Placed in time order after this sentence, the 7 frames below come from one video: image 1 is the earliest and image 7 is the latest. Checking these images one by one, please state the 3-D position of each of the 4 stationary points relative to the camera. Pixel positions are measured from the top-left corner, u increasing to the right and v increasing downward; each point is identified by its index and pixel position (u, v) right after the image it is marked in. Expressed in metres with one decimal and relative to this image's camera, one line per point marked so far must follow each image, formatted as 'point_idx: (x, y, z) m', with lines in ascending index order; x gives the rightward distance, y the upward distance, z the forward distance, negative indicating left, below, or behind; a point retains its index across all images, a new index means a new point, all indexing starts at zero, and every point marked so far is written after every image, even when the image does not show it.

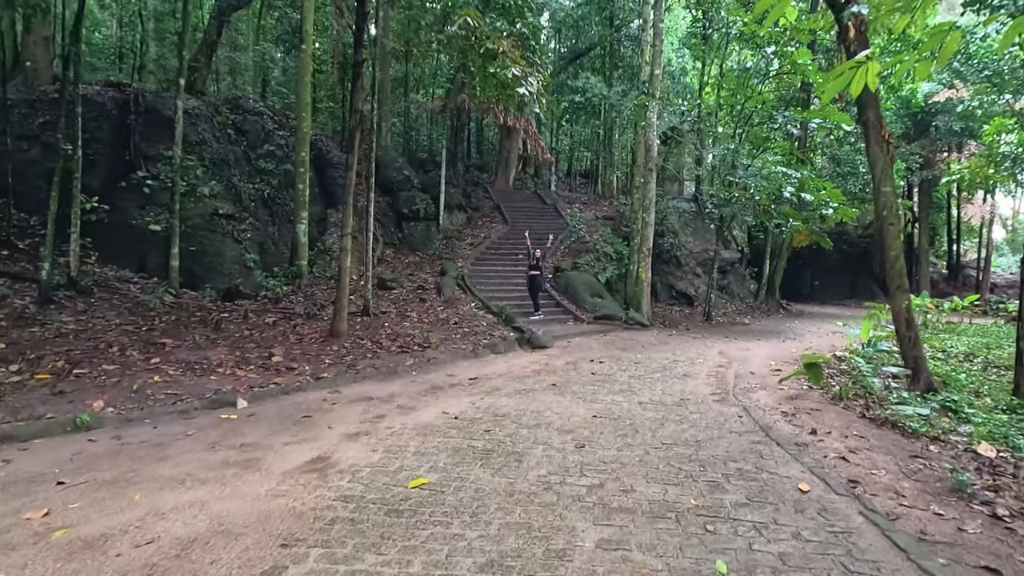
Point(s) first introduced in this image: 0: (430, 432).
0: (-0.7, -1.3, +4.8) m
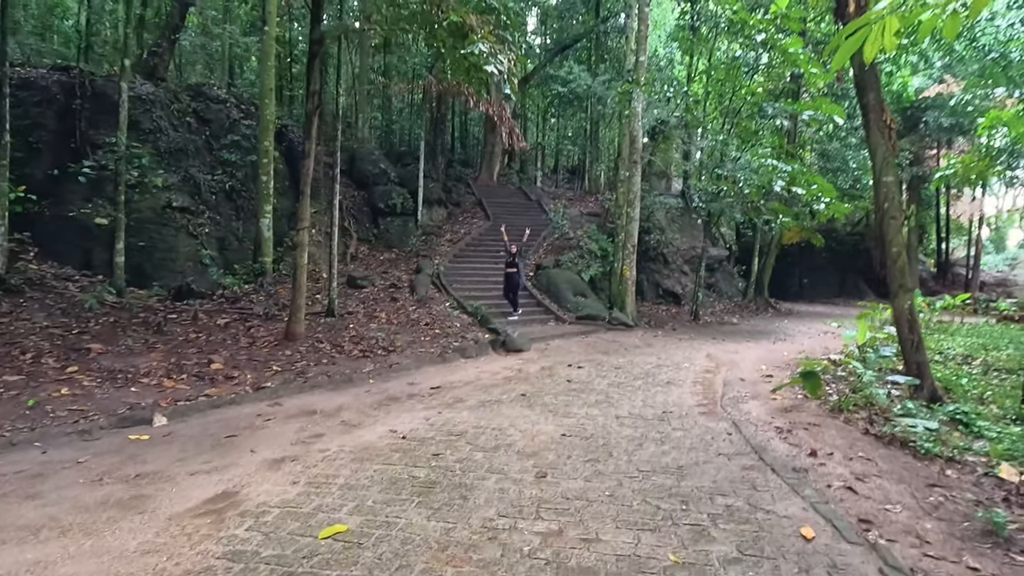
0: (-1.1, -1.3, +4.1) m
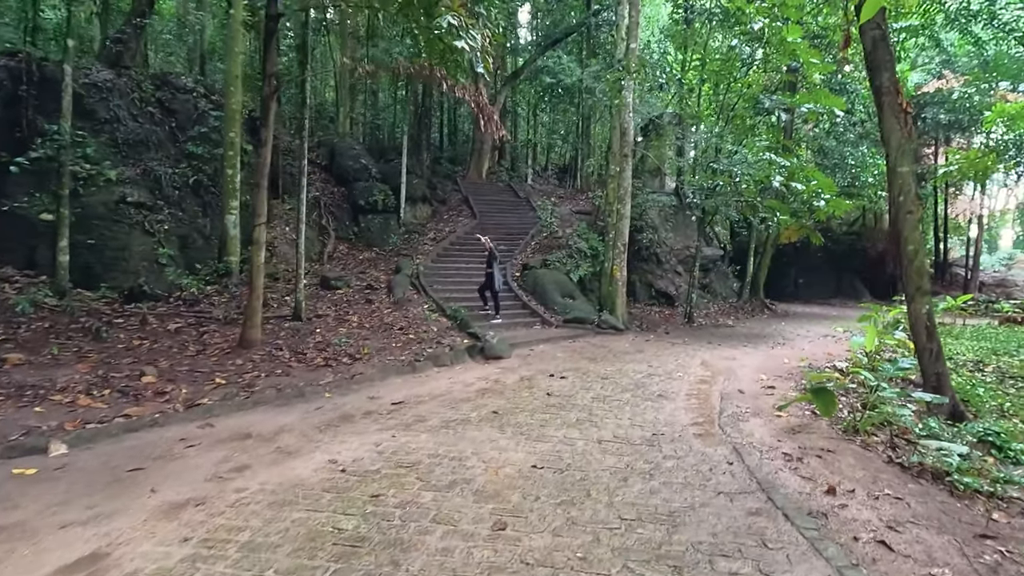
0: (-1.4, -1.3, +3.3) m
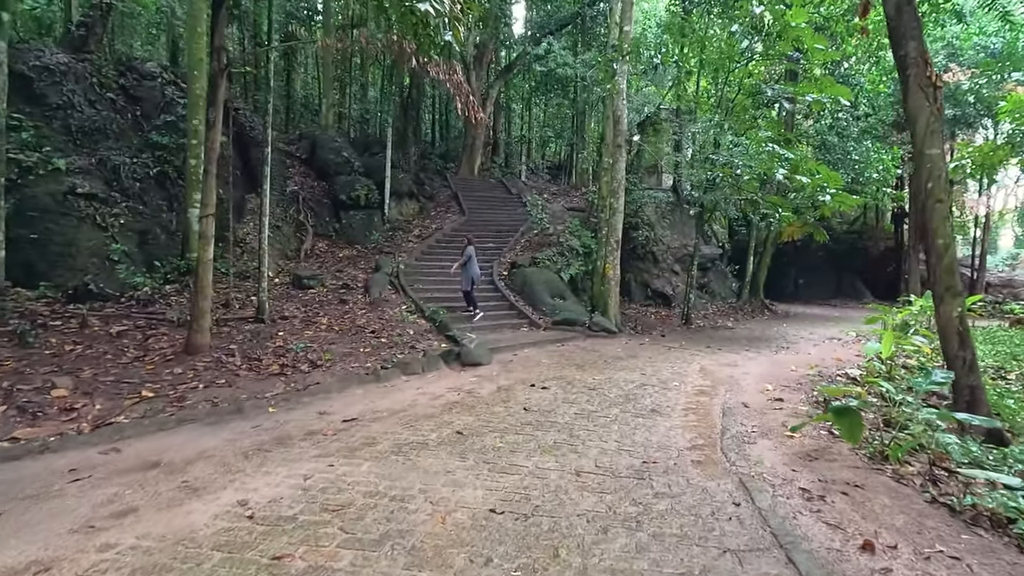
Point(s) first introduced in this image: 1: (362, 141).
0: (-1.6, -1.3, +2.6) m
1: (-5.0, +4.9, +17.9) m
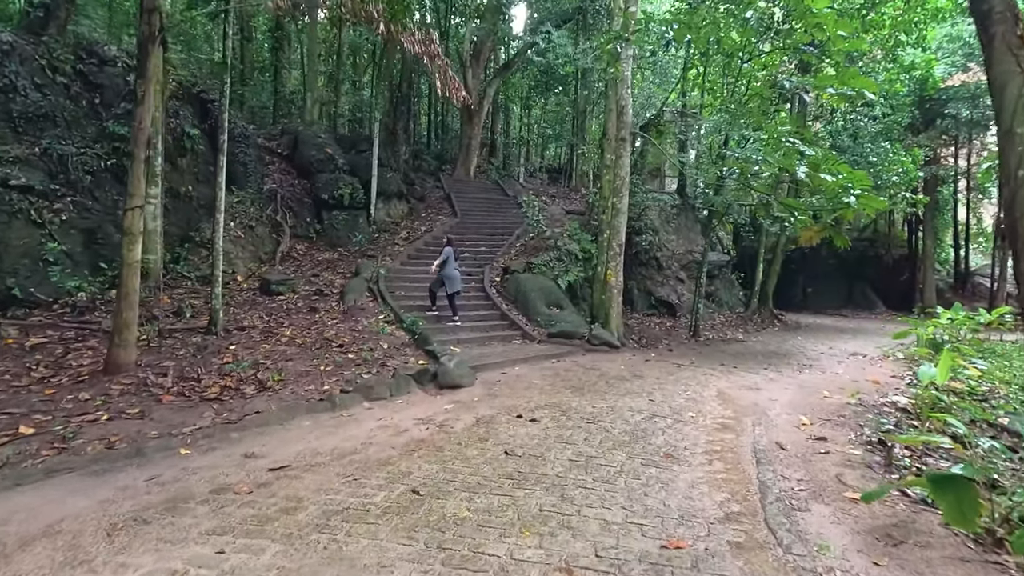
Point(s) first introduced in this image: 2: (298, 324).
0: (-1.8, -1.4, +1.4) m
1: (-5.1, +4.7, +16.9) m
2: (-3.4, -0.6, +8.6) m
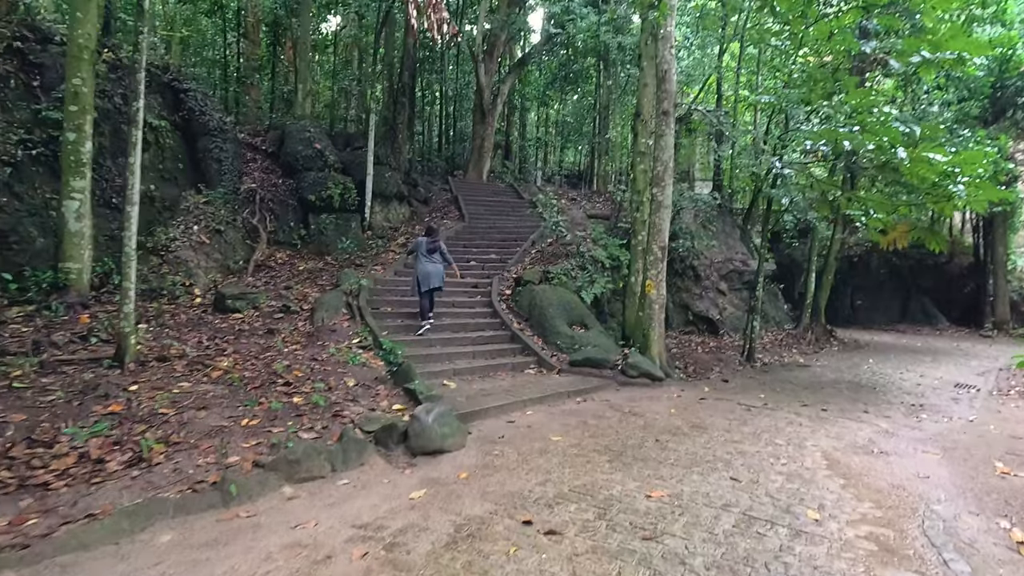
0: (-1.9, -1.4, -0.7) m
1: (-4.7, +4.3, +15.0) m
2: (-3.3, -0.8, +6.6) m
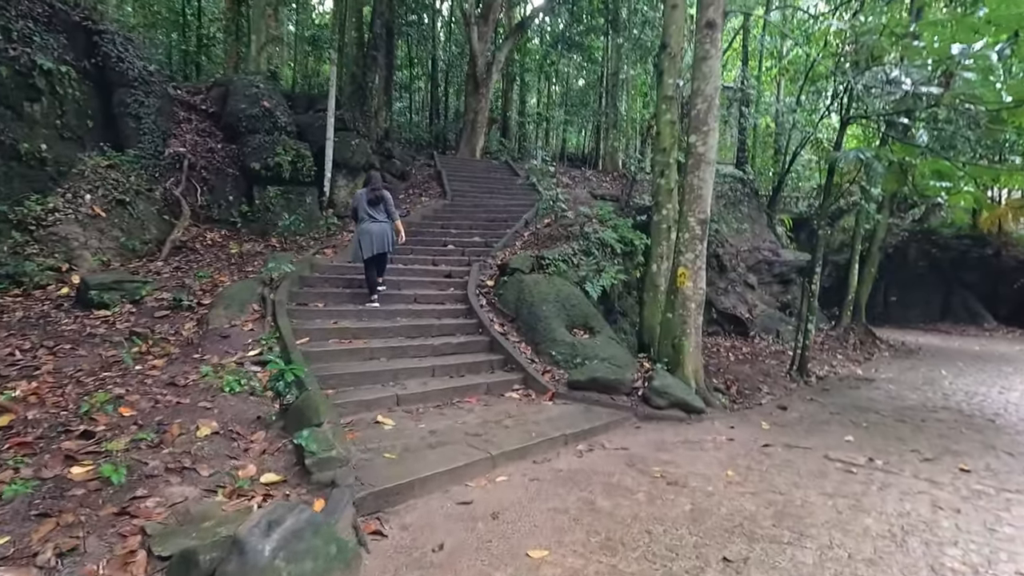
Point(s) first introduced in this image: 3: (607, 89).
0: (-2.2, -1.4, -3.0) m
1: (-4.9, +4.6, +12.6) m
2: (-3.6, -0.7, +4.3) m
3: (+3.3, +6.8, +18.6) m
